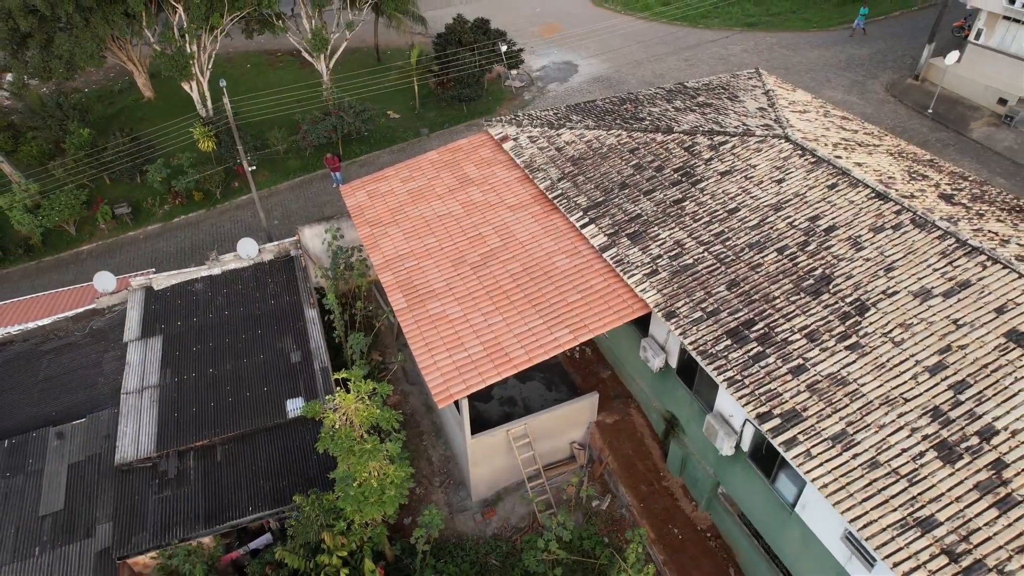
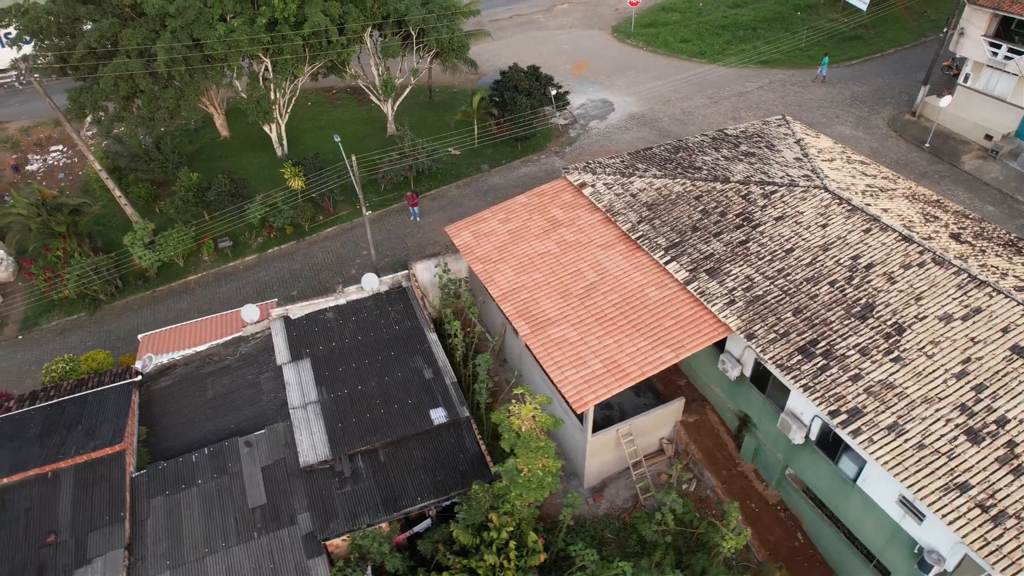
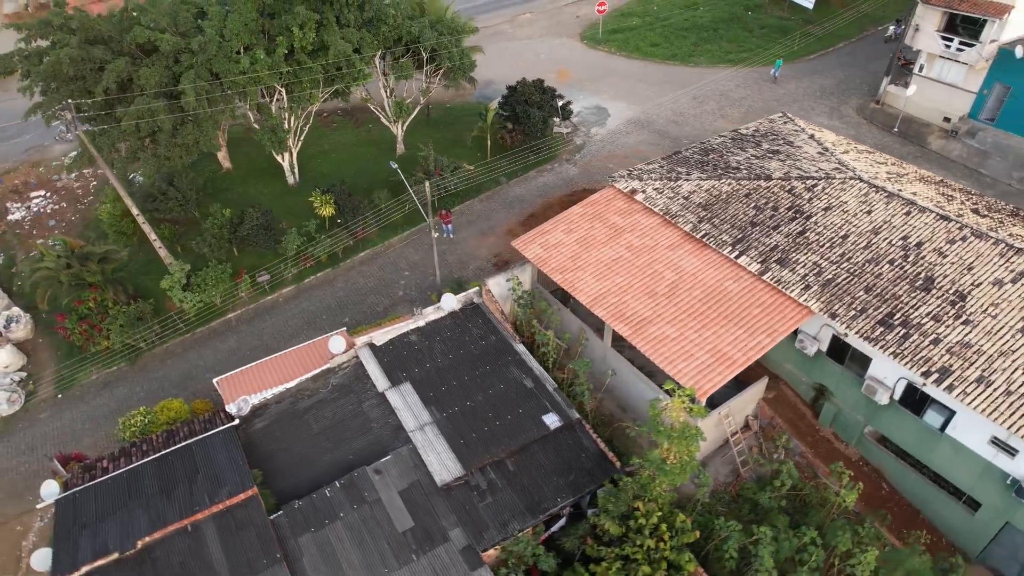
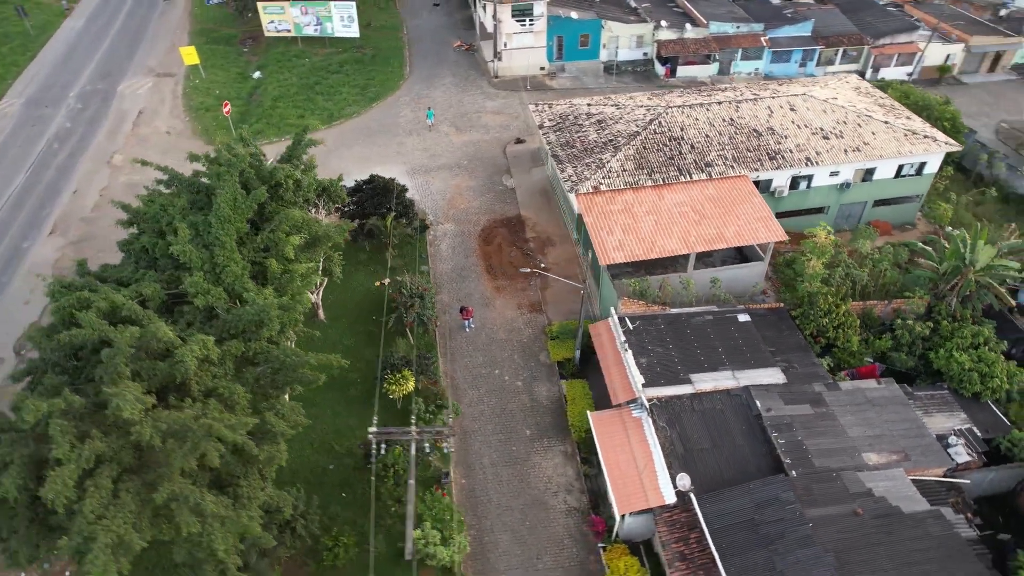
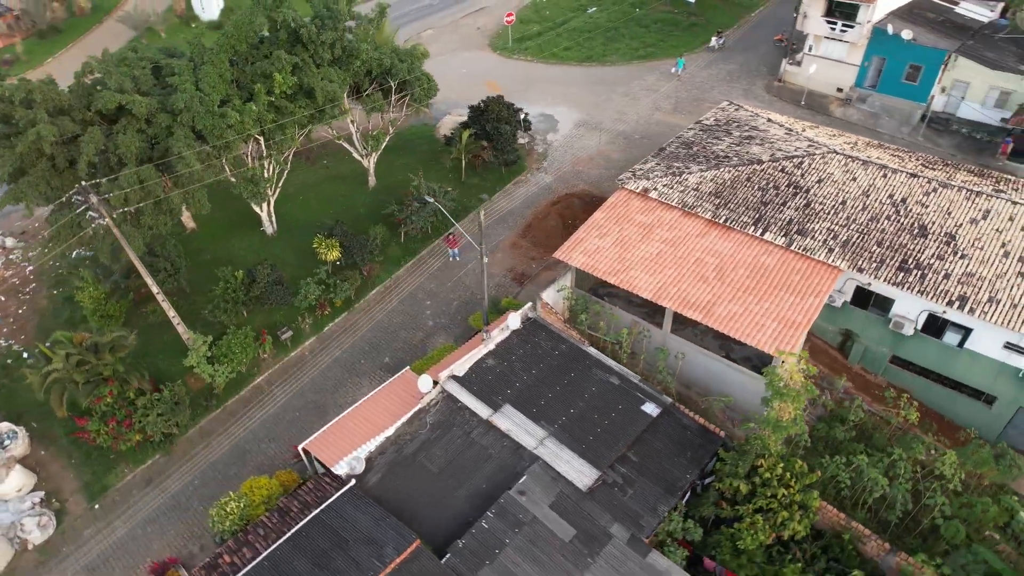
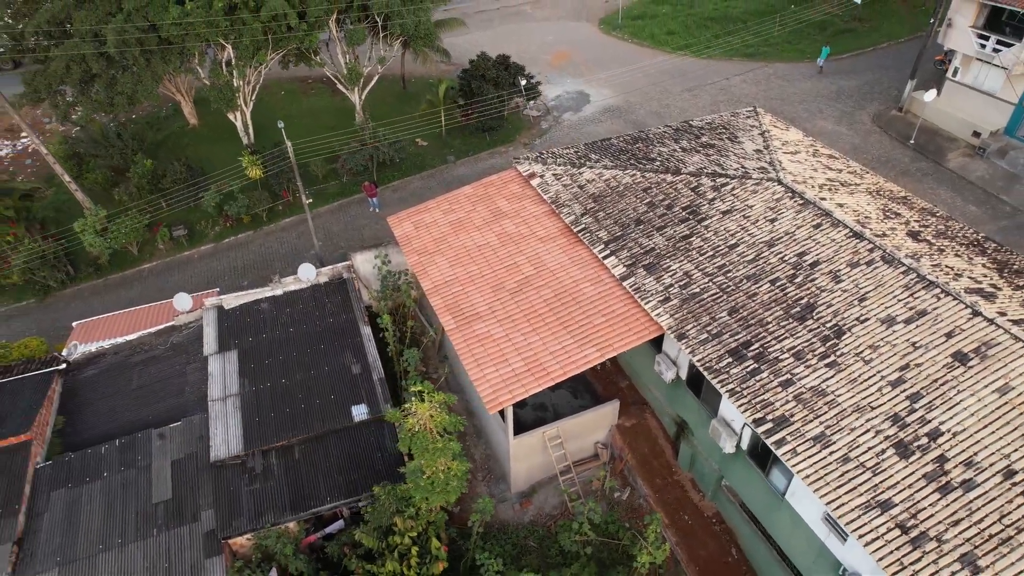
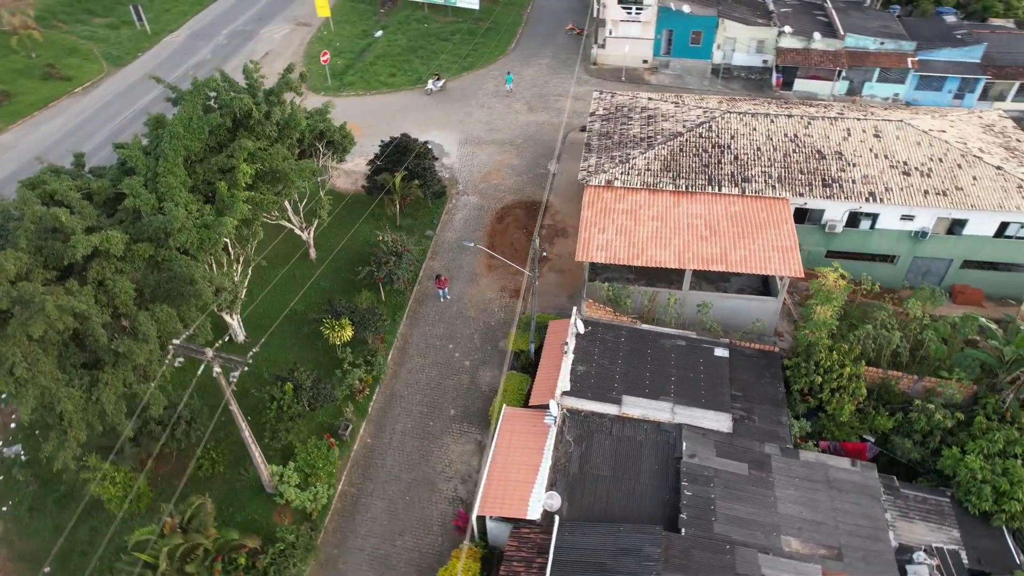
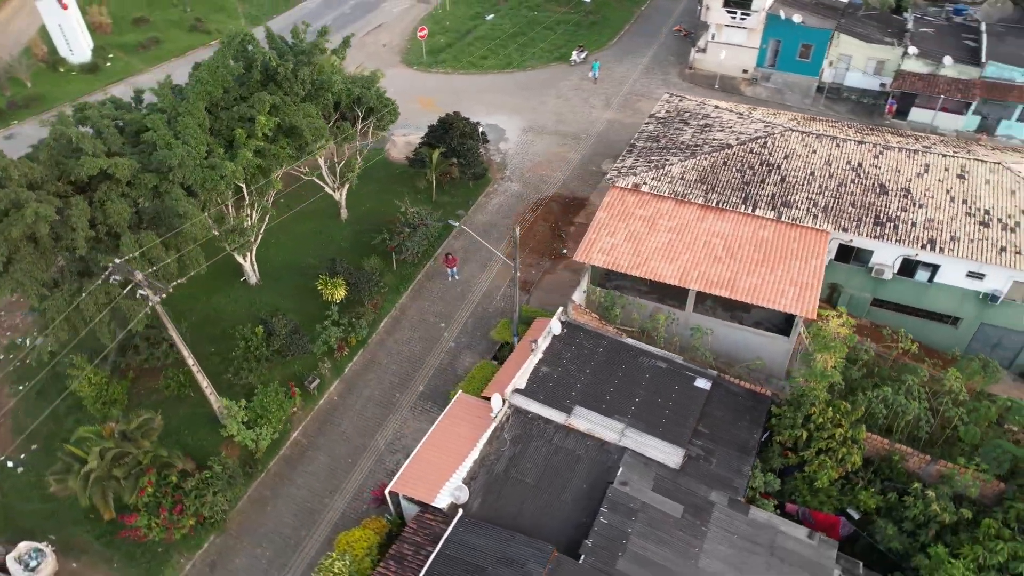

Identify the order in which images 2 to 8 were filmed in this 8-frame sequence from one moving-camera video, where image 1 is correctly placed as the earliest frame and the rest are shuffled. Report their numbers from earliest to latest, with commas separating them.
6, 2, 3, 5, 8, 7, 4
